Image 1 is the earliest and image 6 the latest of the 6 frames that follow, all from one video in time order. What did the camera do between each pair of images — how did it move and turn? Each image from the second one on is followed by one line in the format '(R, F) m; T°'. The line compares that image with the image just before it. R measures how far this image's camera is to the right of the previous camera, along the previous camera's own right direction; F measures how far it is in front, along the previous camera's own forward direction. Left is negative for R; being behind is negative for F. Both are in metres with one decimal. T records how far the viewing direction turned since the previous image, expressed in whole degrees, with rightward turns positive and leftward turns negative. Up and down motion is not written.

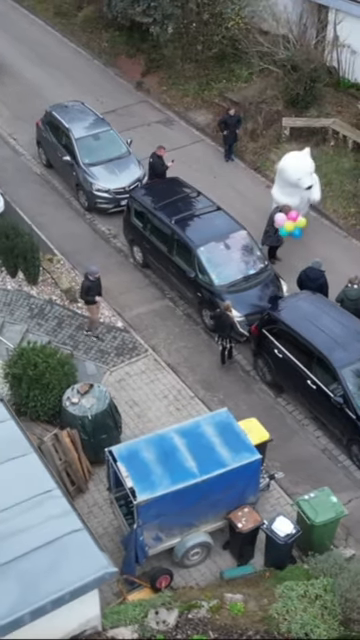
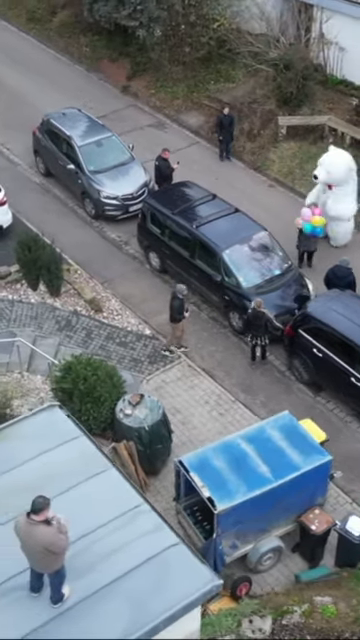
(-1.4, +0.1) m; +3°
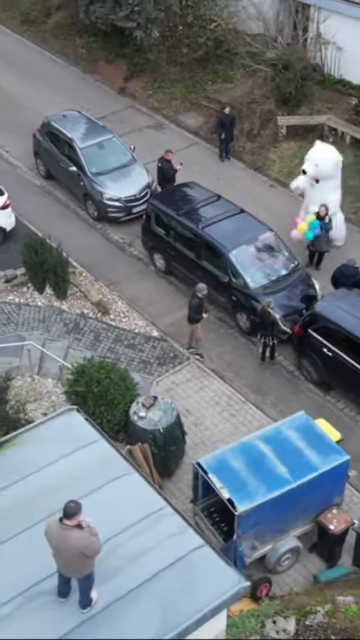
(-0.3, 0.0) m; +1°
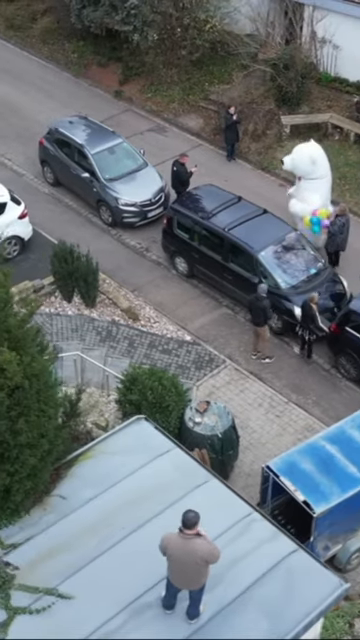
(-1.2, +0.1) m; +3°
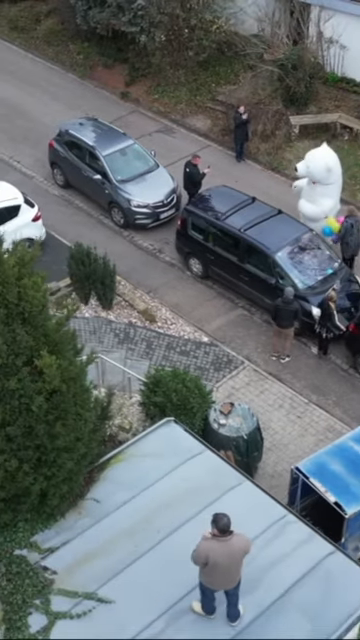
(-0.4, 0.0) m; 0°
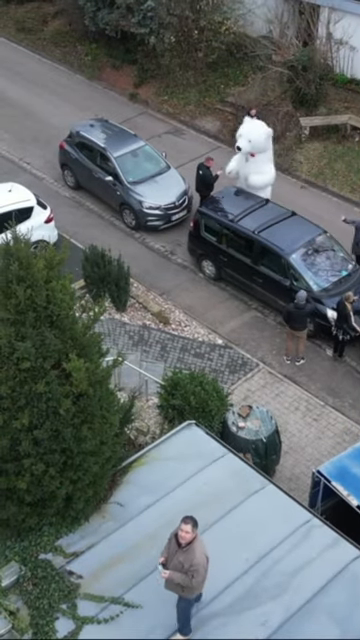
(-0.3, 0.0) m; 0°
